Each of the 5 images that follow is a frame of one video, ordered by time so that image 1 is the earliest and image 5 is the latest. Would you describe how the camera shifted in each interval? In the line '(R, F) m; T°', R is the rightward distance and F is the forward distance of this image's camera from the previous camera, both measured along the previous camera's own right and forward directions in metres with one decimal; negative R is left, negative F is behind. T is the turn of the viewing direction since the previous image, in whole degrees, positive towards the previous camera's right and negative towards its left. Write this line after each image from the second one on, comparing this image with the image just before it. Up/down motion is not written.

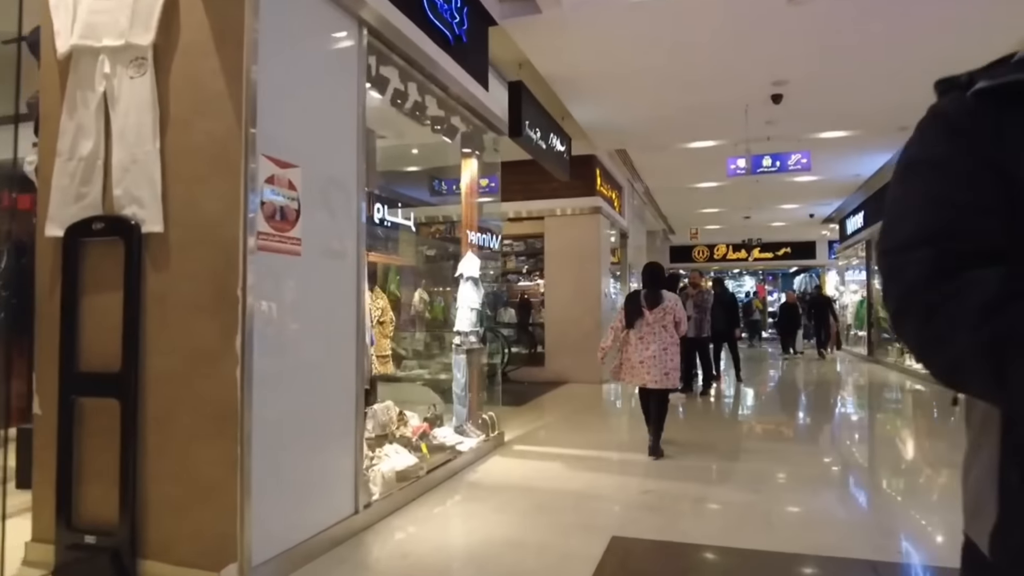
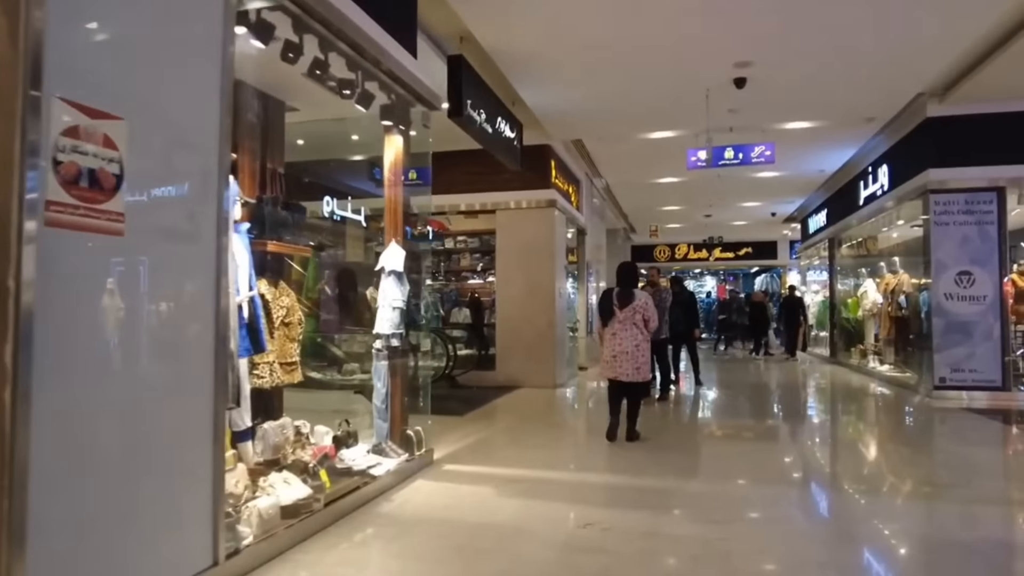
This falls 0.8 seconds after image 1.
(+0.2, +0.5) m; +3°
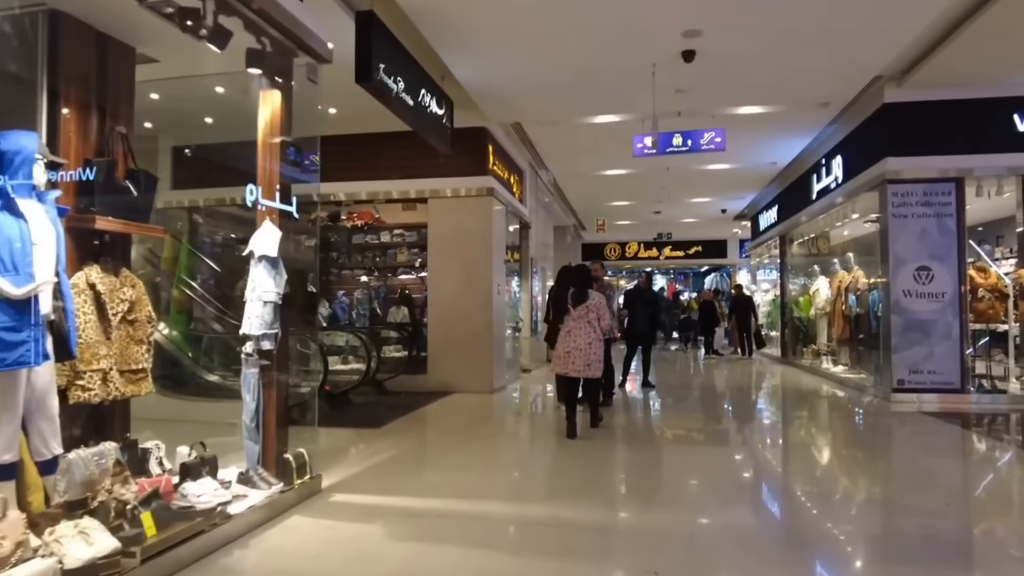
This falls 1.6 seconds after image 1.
(+0.2, +0.6) m; +4°
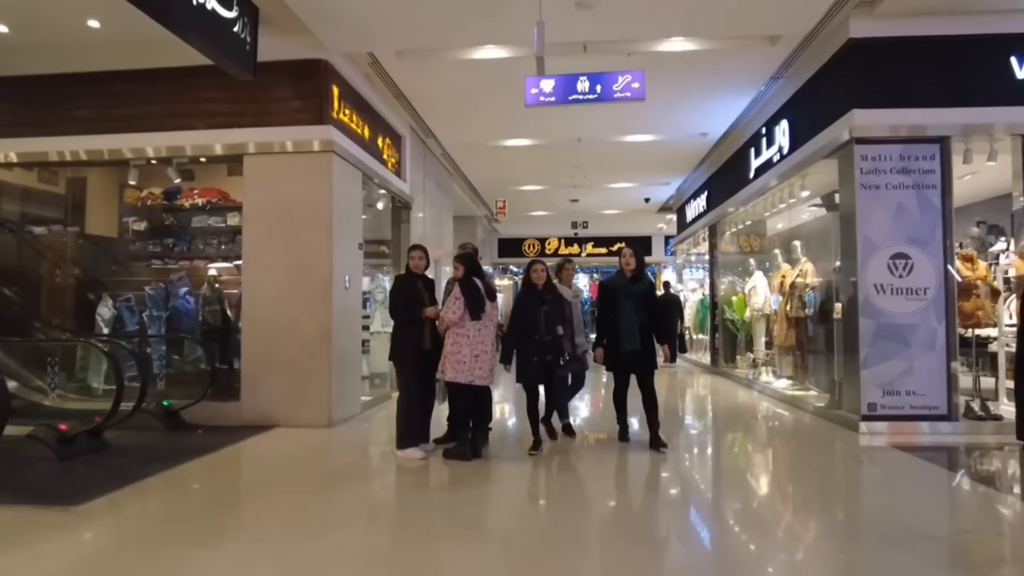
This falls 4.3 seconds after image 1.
(+0.6, +1.8) m; +6°
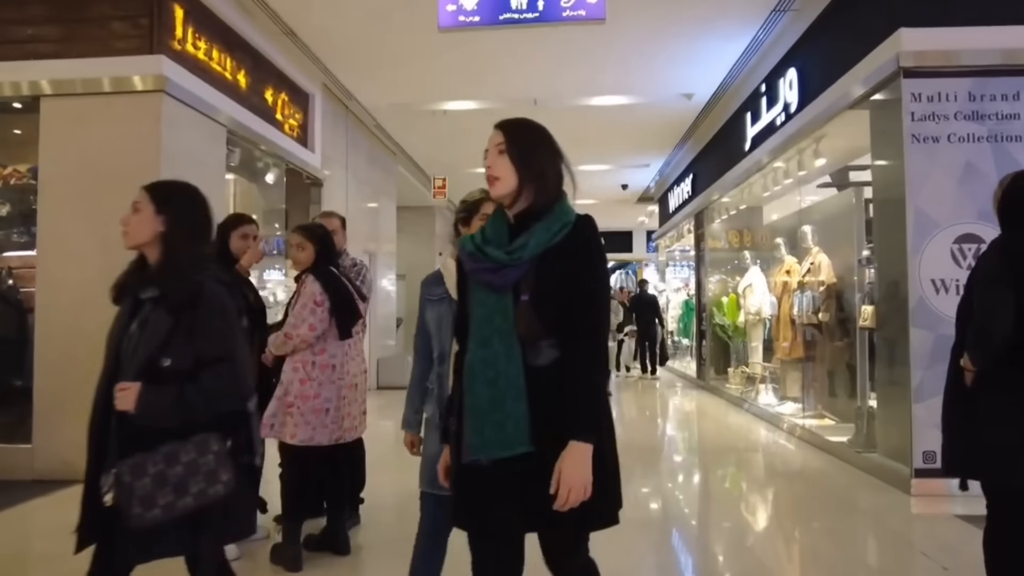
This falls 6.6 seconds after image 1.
(+0.4, +1.5) m; +1°
